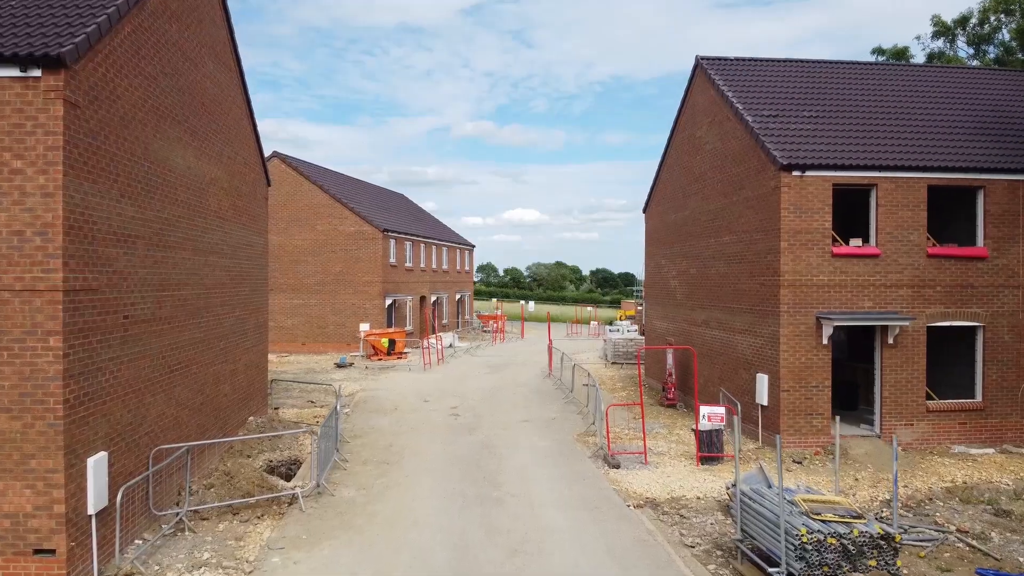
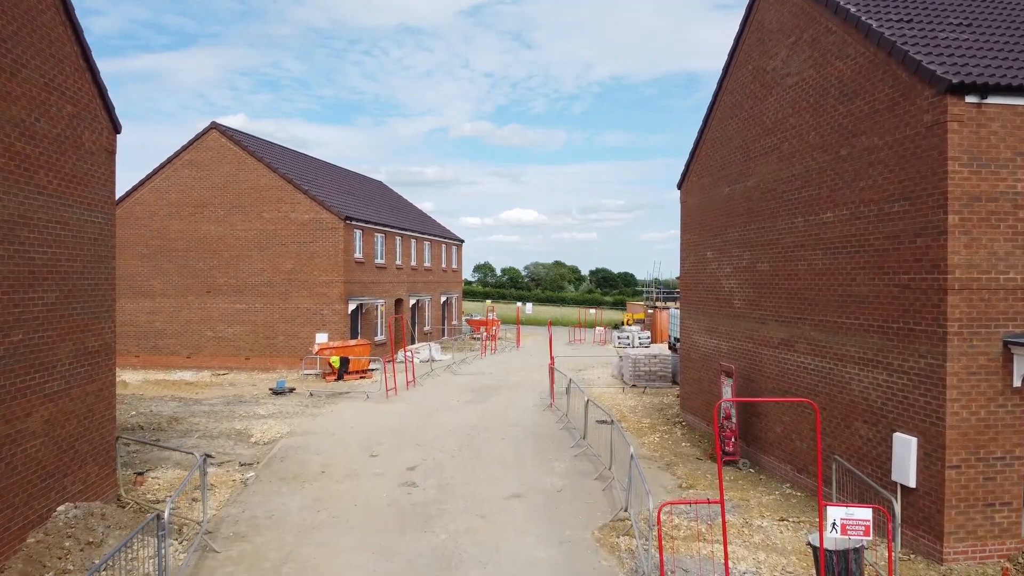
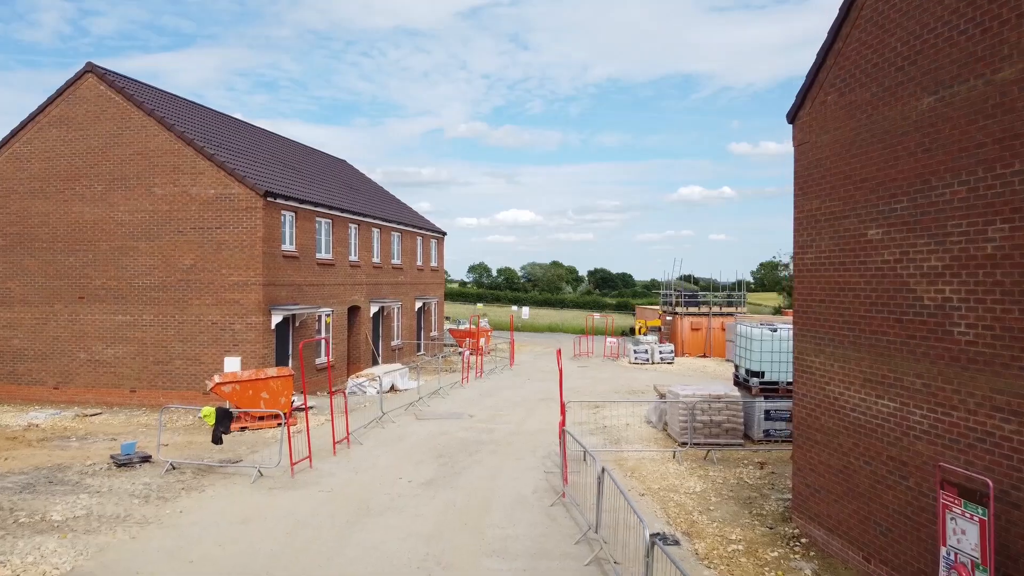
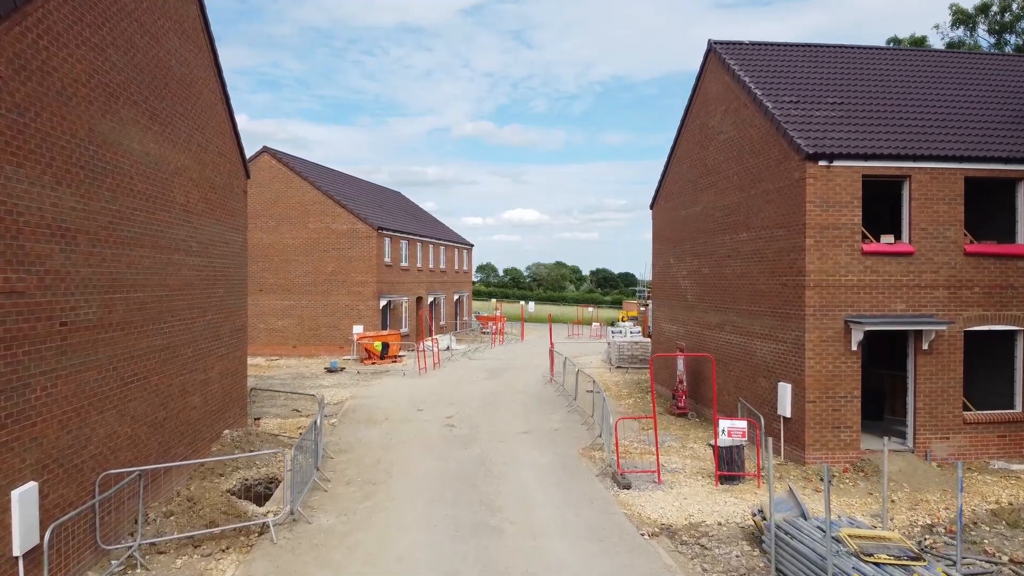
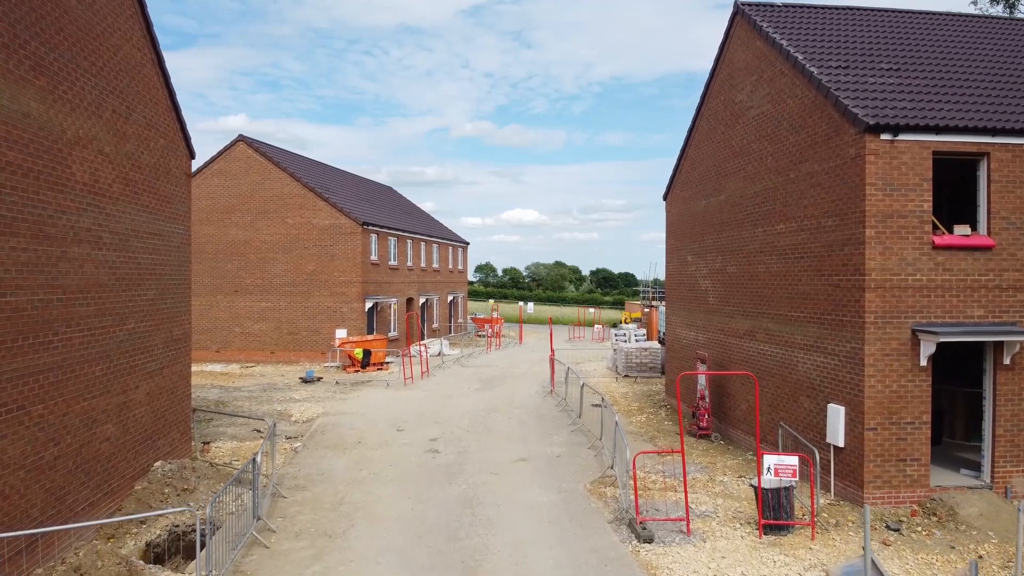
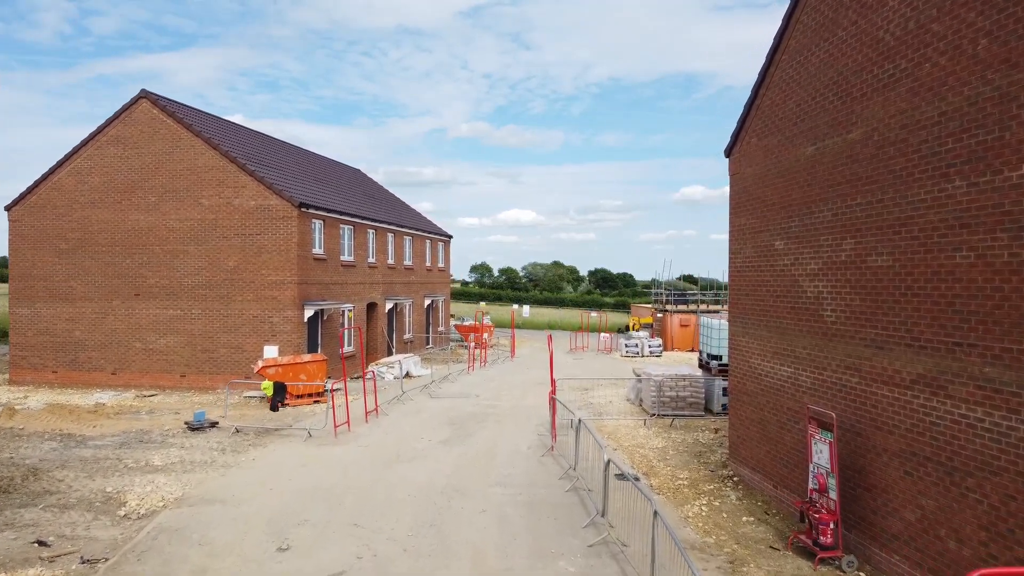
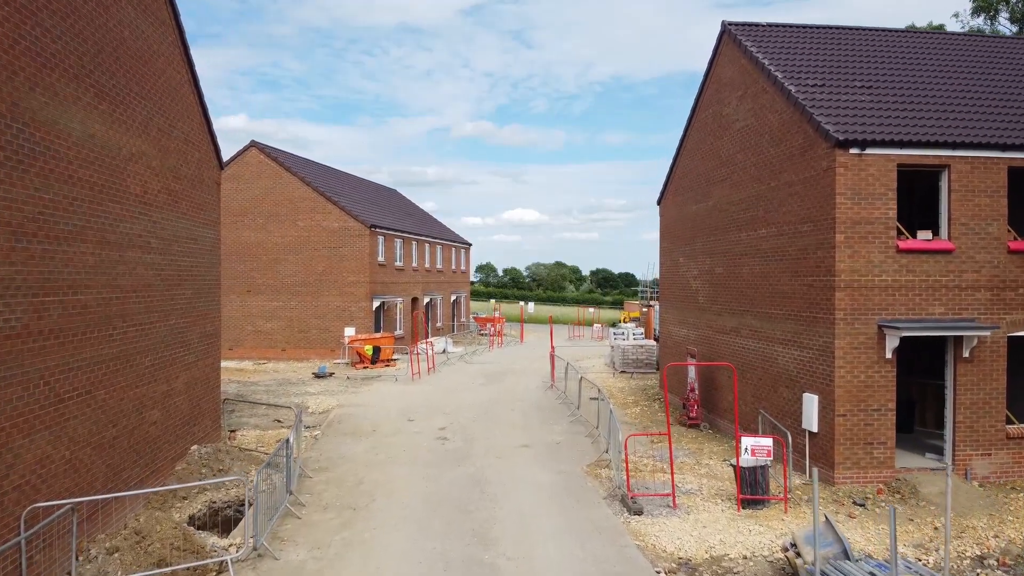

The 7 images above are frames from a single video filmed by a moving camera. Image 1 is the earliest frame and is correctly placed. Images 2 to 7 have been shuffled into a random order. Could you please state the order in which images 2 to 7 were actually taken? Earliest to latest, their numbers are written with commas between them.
4, 7, 5, 2, 6, 3
